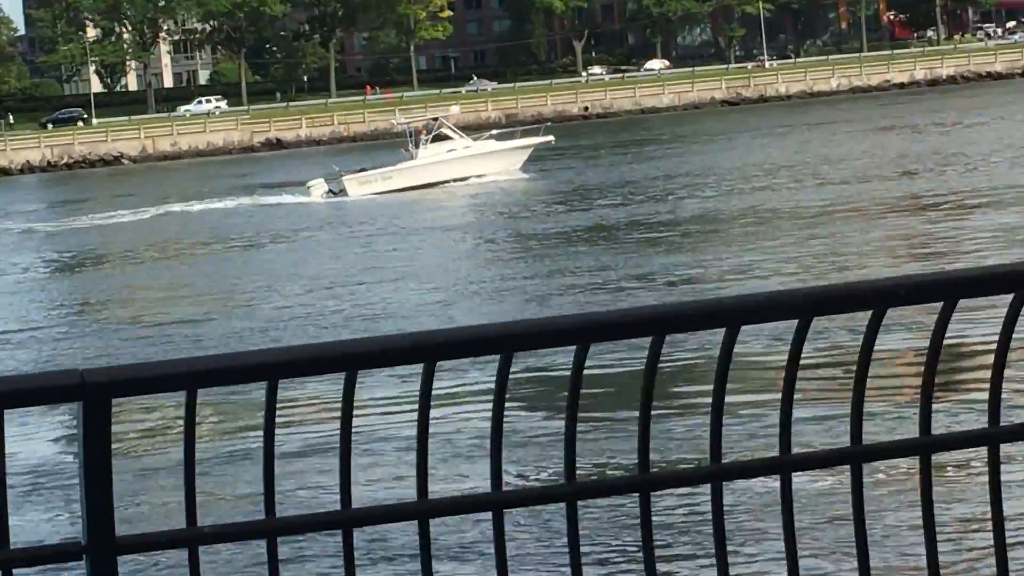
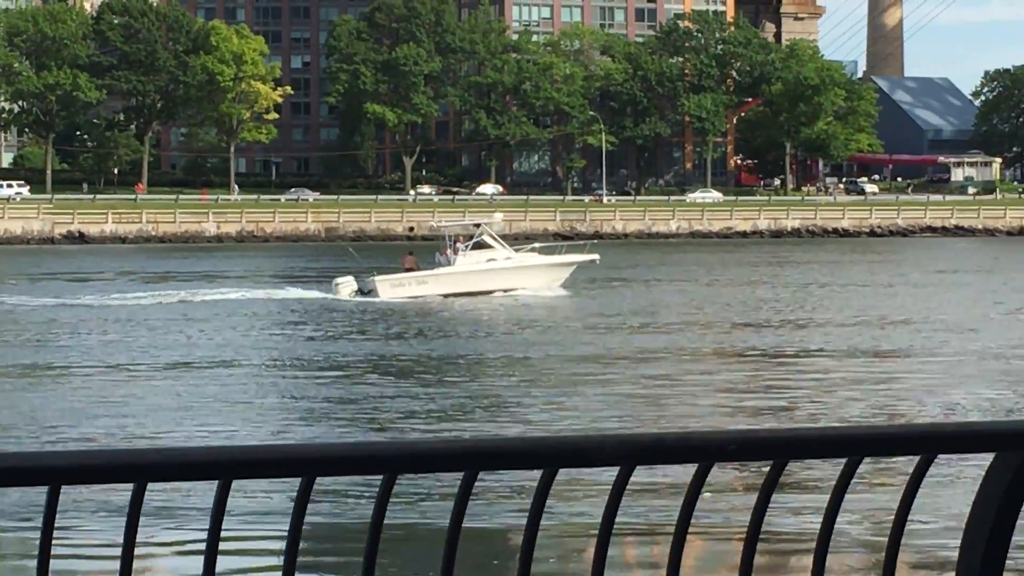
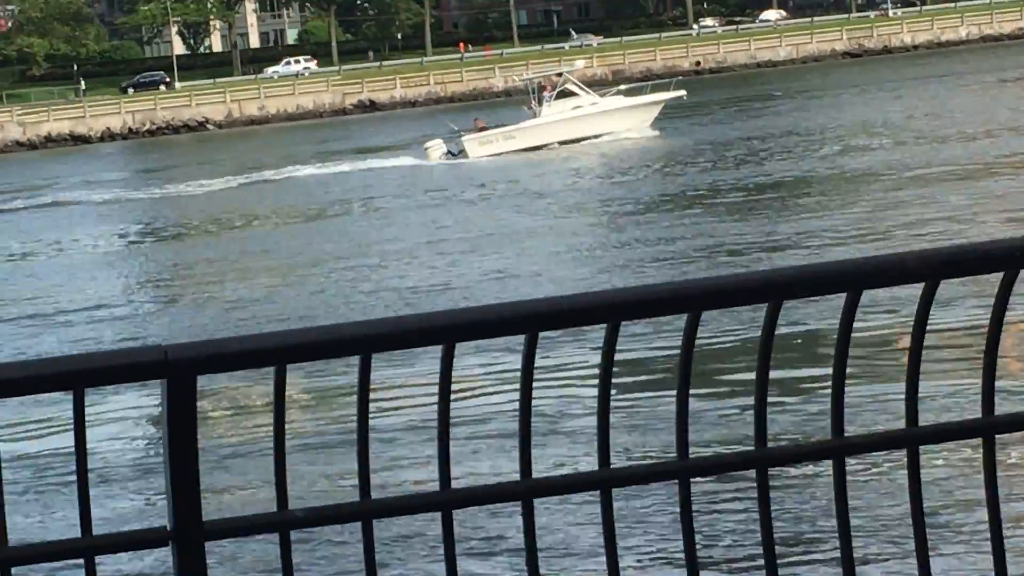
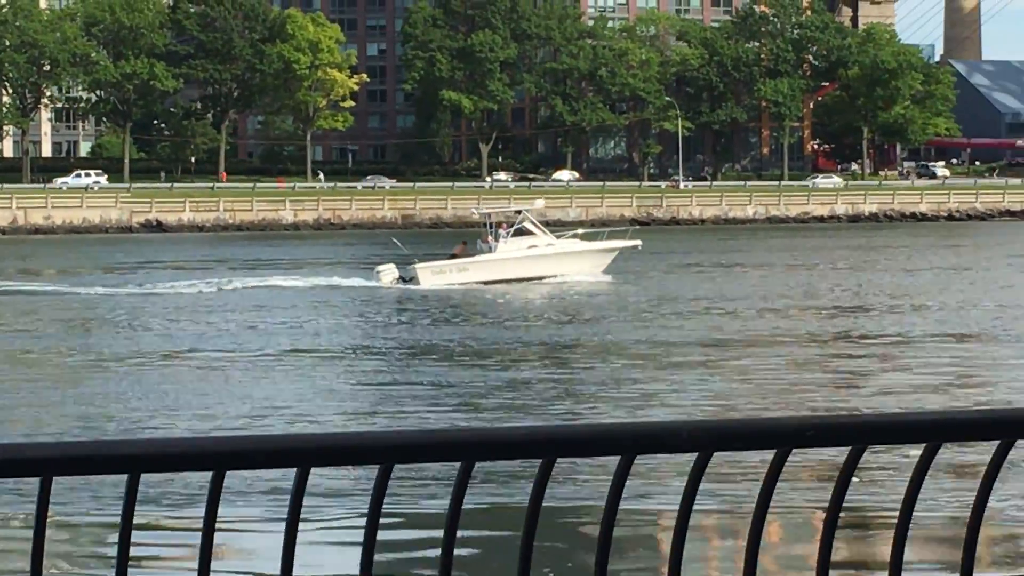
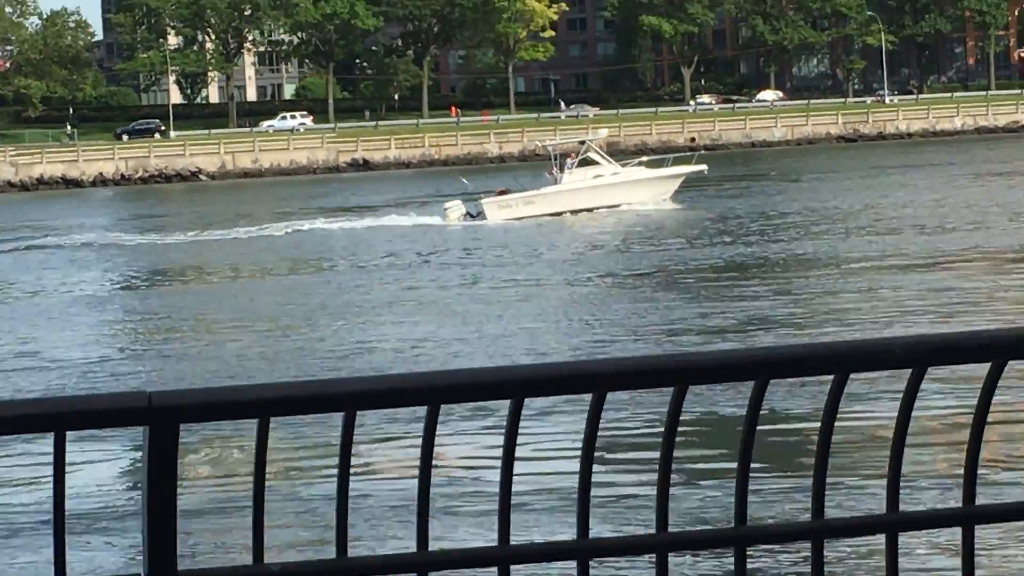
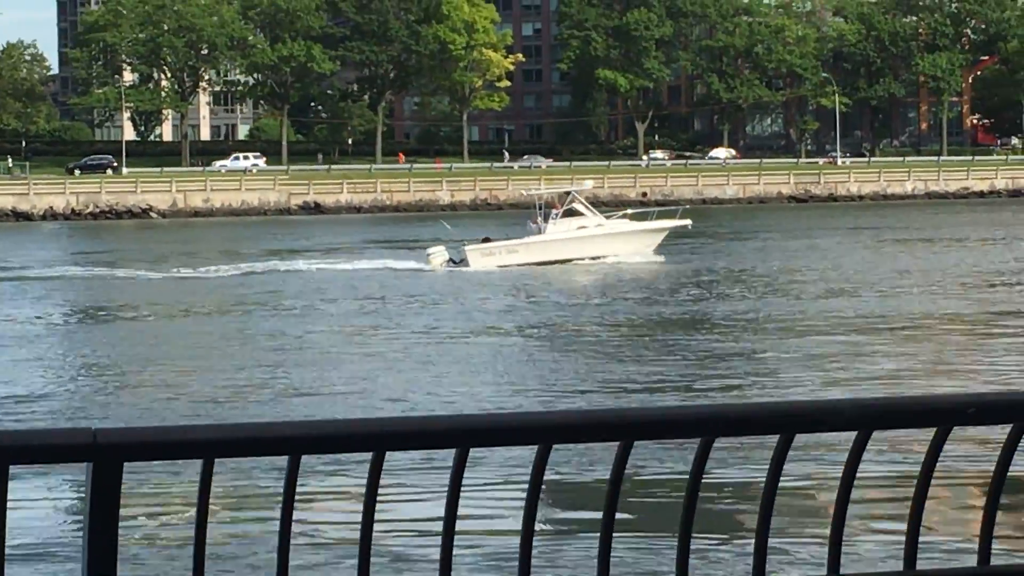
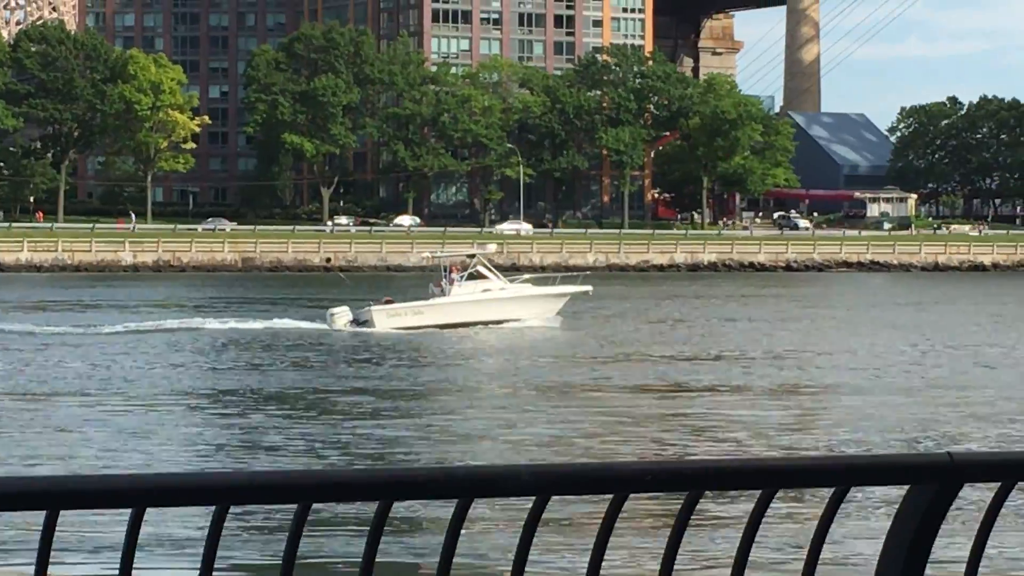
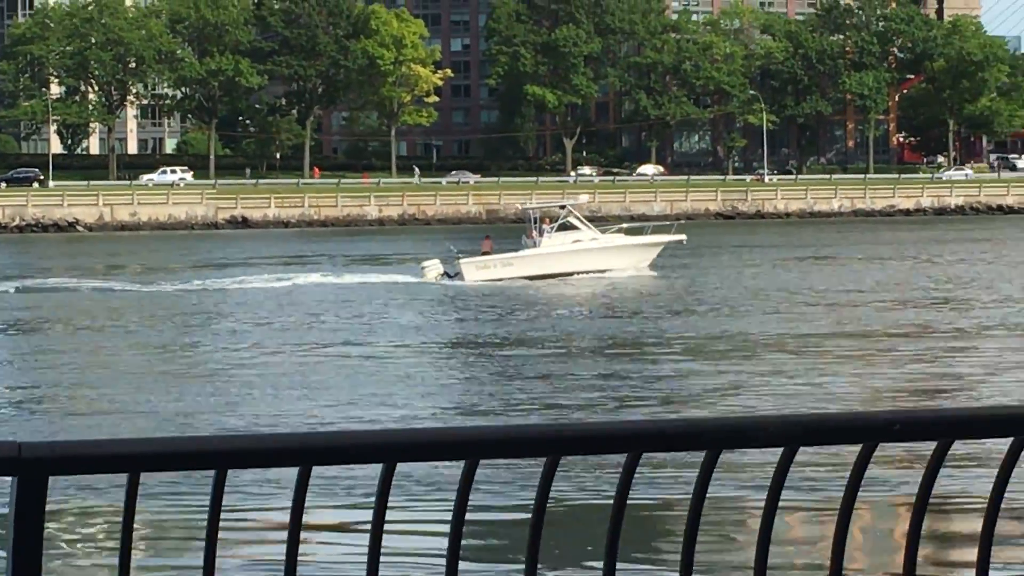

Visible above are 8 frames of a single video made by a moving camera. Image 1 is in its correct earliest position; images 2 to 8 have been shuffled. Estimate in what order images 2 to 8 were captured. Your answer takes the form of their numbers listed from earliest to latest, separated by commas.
3, 5, 6, 8, 4, 2, 7
